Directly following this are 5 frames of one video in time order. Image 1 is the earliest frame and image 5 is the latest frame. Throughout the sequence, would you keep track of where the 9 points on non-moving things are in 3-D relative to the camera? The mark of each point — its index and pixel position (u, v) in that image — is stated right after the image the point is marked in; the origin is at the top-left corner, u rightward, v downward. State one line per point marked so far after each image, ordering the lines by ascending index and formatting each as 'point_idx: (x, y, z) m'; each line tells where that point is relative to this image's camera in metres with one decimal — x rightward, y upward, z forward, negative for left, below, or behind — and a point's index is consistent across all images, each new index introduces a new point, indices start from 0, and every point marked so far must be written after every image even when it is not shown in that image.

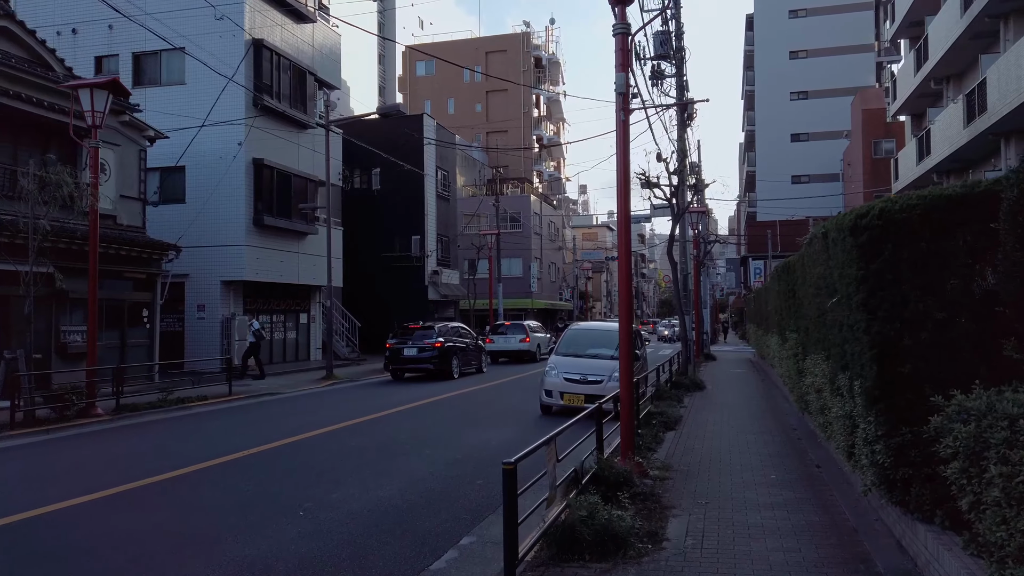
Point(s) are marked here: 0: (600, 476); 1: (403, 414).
0: (+0.8, -1.7, +6.9) m
1: (-2.3, -2.6, +16.0) m
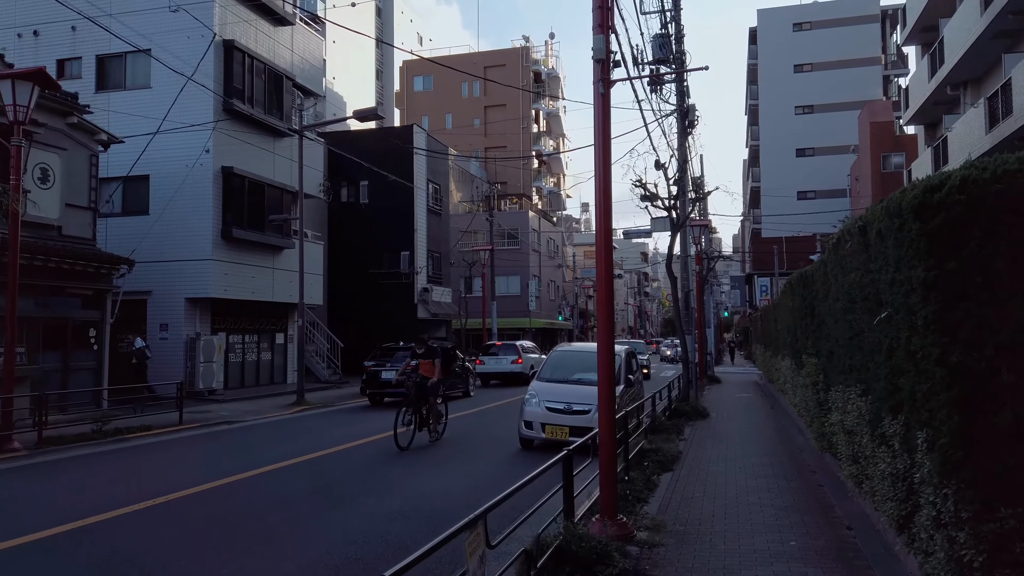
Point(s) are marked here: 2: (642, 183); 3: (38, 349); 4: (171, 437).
0: (+0.4, -1.8, +5.2) m
1: (-2.6, -2.9, +14.3) m
2: (+3.3, +2.7, +19.8) m
3: (-9.7, -1.3, +15.8) m
4: (-6.6, -2.9, +15.0) m
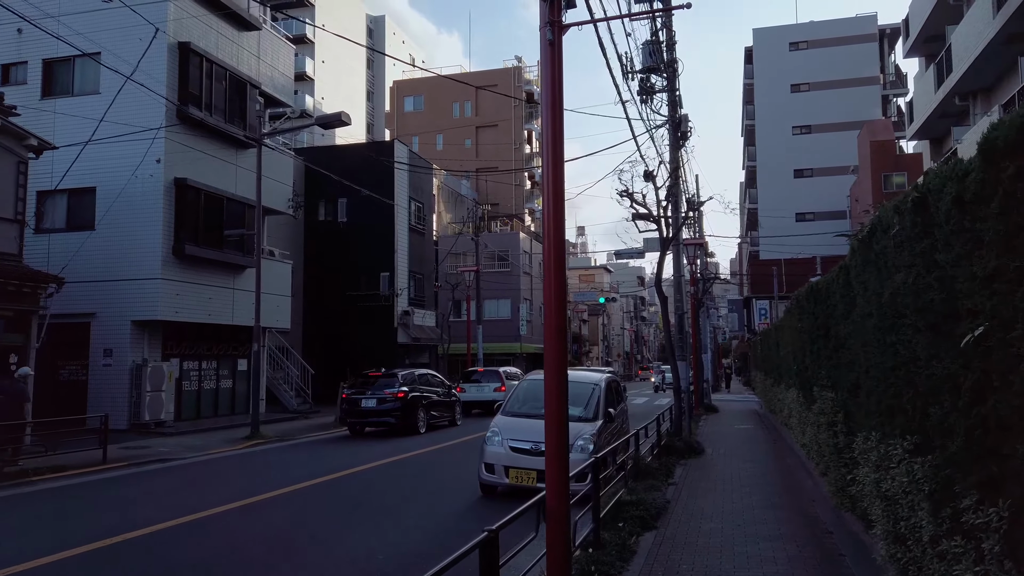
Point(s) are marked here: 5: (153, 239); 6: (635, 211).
0: (-0.2, -1.8, +3.4) m
1: (-3.2, -3.2, +12.4) m
2: (+2.8, +2.2, +18.1) m
3: (-10.2, -1.6, +14.0) m
4: (-7.1, -3.3, +13.2) m
5: (-8.8, +1.2, +19.1) m
6: (+2.8, +1.7, +17.3) m
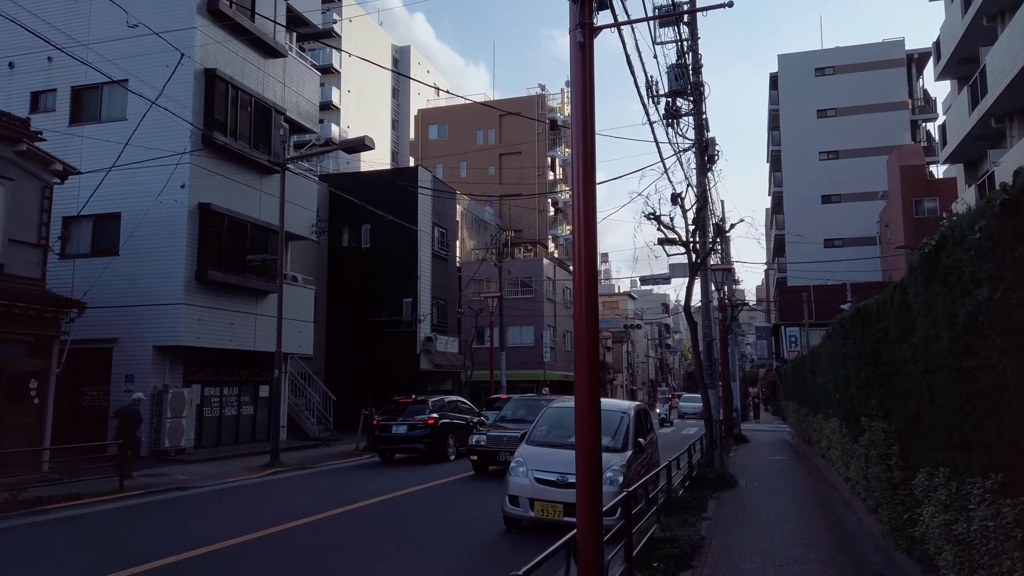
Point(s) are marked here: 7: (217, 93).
0: (-0.1, -1.9, +3.0) m
1: (-2.8, -3.6, +12.0) m
2: (+3.3, +1.6, +17.7) m
3: (-9.8, -2.1, +13.9) m
4: (-6.7, -3.7, +12.9) m
5: (-8.2, +0.6, +19.0) m
6: (+3.3, +1.2, +16.9) m
7: (-7.6, +5.0, +20.0) m
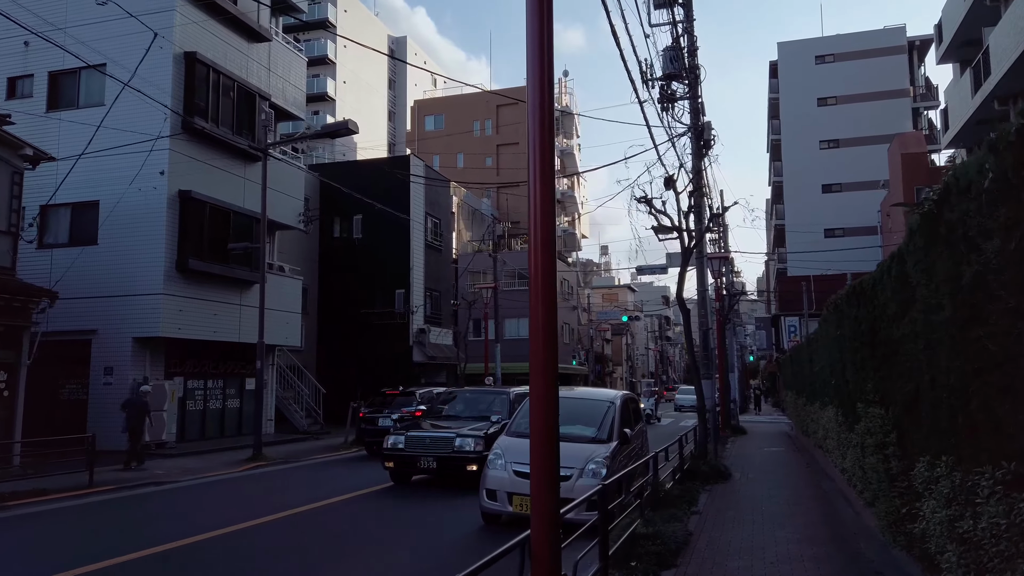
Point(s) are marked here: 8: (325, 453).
0: (-0.3, -1.7, +2.4) m
1: (-3.1, -3.4, +11.5) m
2: (+3.1, +1.9, +17.2) m
3: (-10.0, -1.9, +13.3) m
4: (-7.0, -3.5, +12.4) m
5: (-8.5, +0.8, +18.5) m
6: (+3.0, +1.5, +16.3) m
7: (-7.9, +5.3, +19.4) m
8: (-4.9, -4.2, +19.6) m
